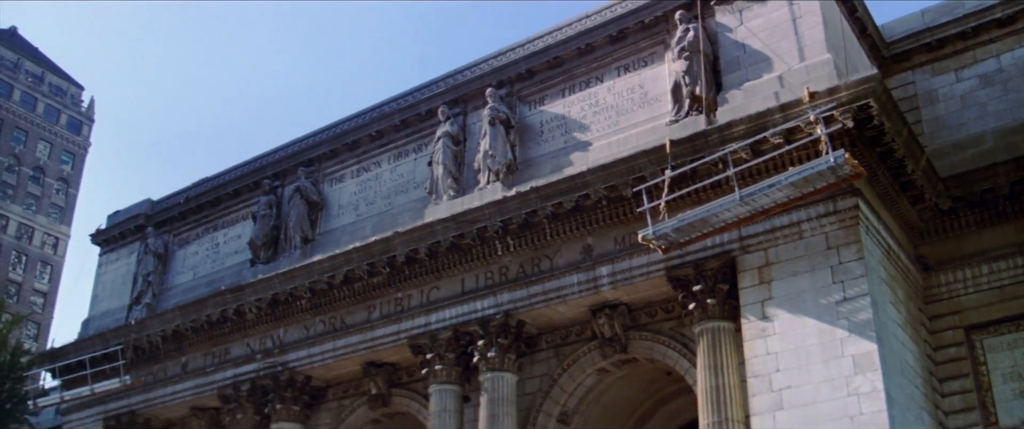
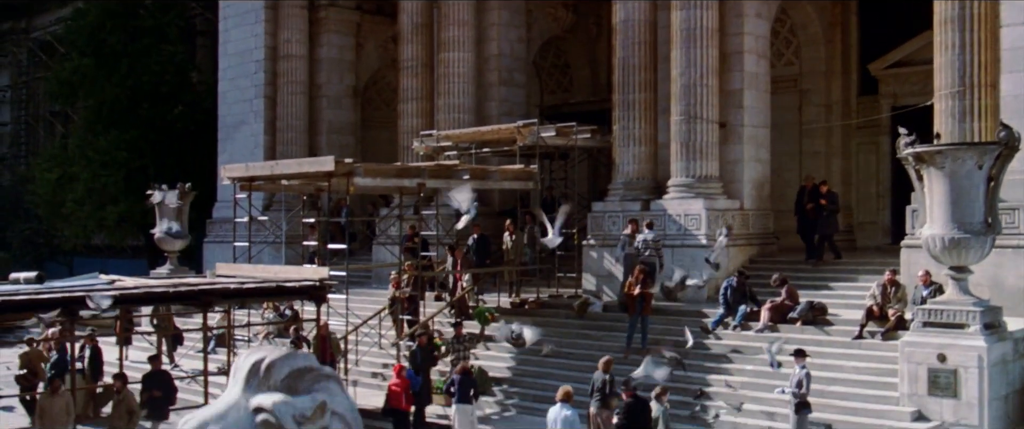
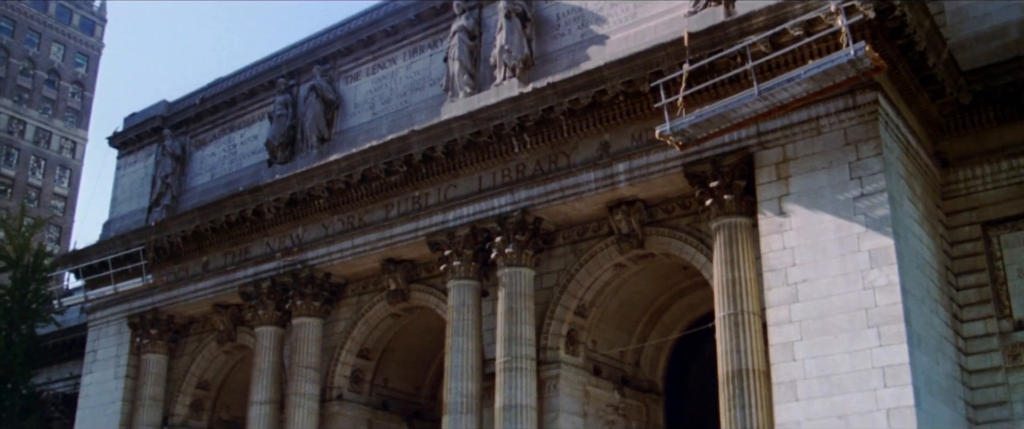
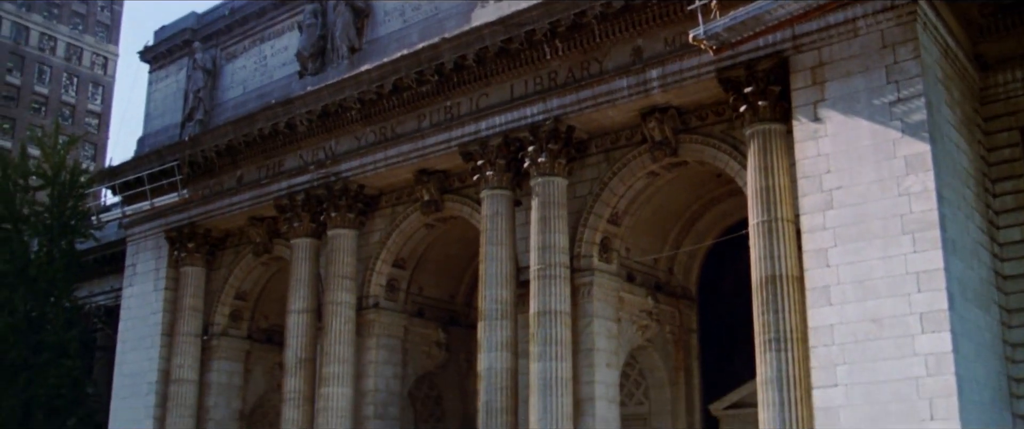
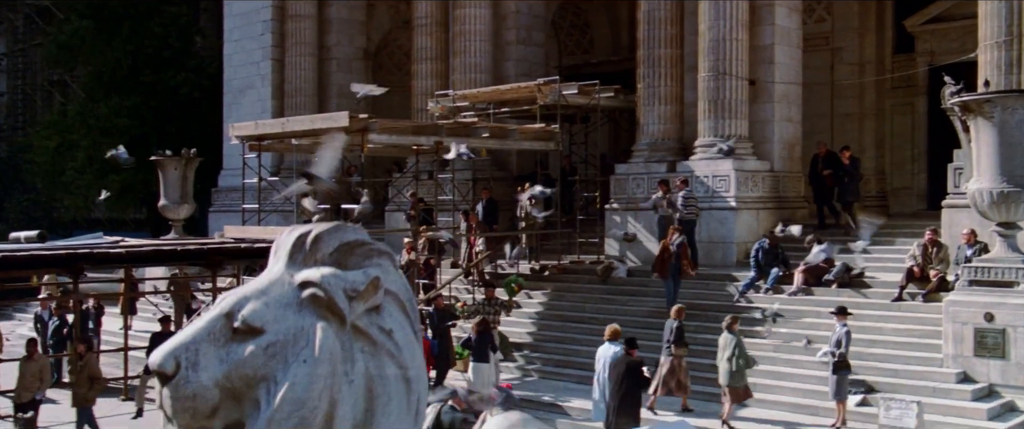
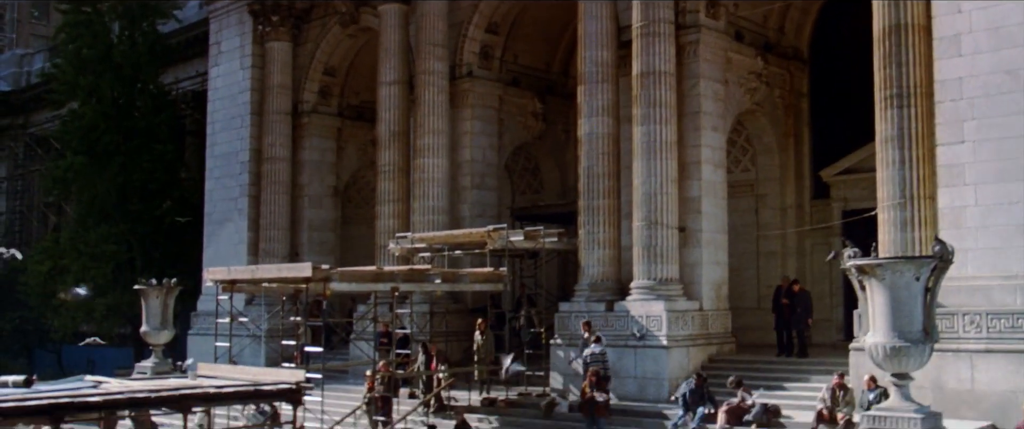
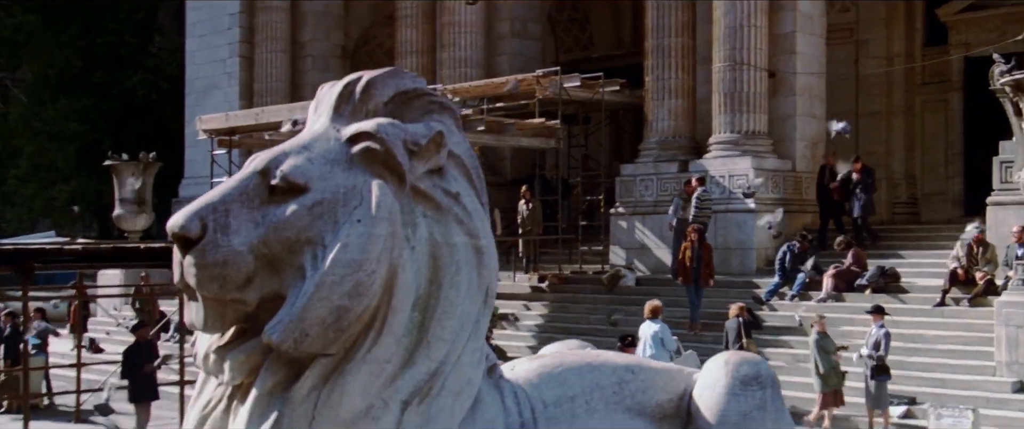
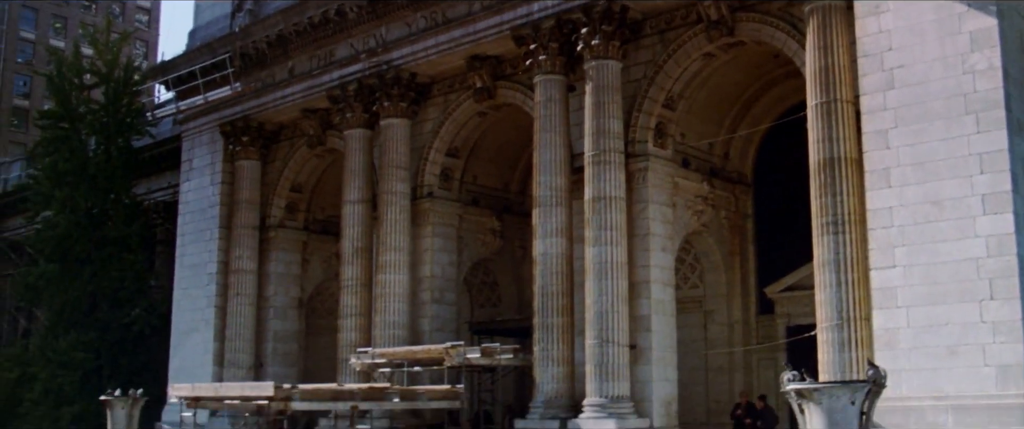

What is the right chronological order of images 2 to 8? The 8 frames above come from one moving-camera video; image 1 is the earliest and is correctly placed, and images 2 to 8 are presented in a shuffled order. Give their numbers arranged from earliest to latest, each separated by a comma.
3, 4, 8, 6, 2, 5, 7
